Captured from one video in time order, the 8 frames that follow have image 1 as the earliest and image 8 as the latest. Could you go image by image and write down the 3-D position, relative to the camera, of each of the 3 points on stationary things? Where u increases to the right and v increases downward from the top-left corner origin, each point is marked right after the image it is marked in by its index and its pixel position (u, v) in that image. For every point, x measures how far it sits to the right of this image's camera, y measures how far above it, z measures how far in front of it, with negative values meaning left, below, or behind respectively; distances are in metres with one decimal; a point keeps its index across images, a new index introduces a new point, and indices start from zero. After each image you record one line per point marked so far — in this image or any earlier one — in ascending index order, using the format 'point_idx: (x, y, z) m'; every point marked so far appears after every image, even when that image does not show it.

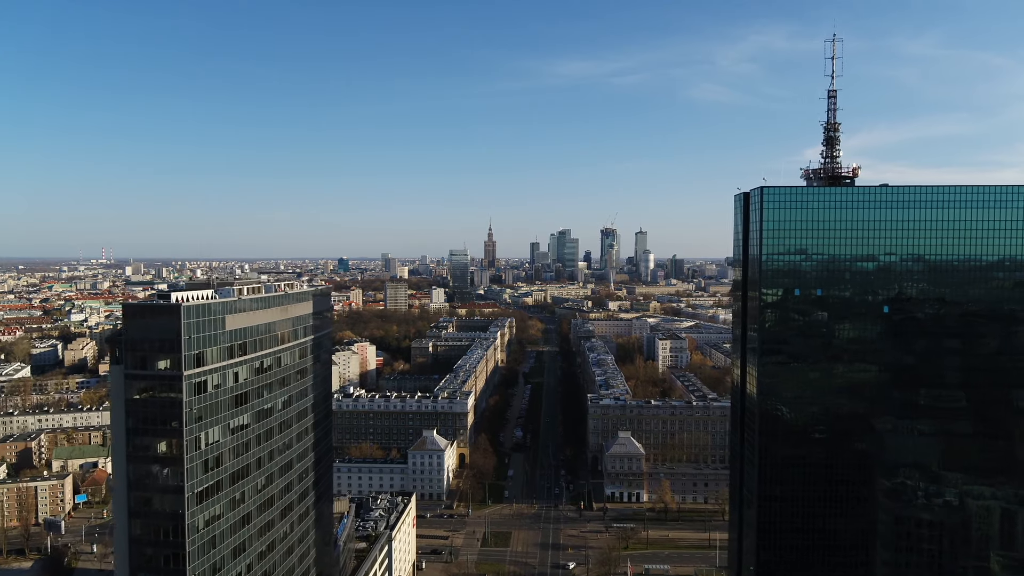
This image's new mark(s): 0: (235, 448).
0: (-7.0, -4.0, +16.4) m
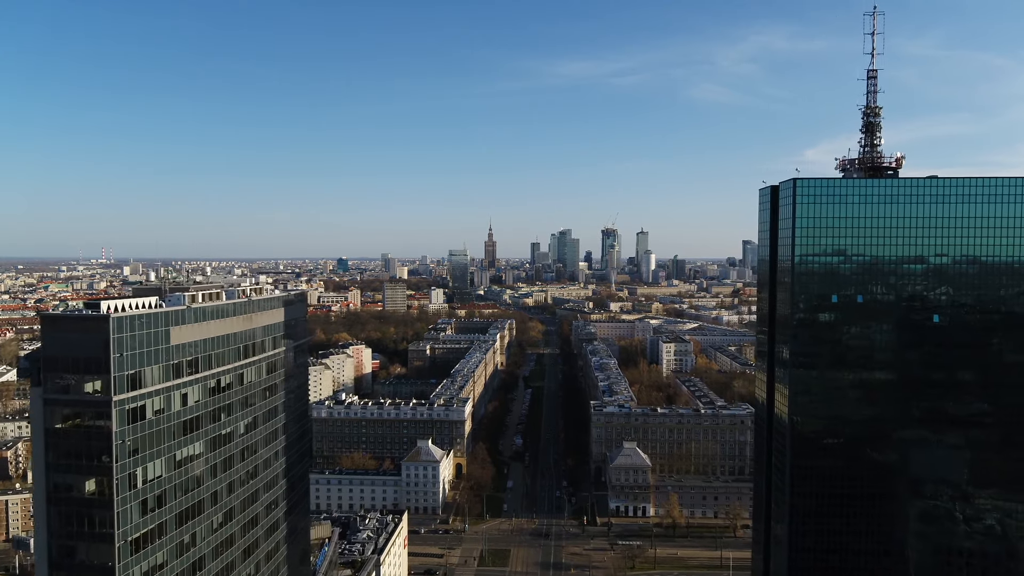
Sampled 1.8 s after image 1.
0: (-7.1, -4.2, +14.0) m
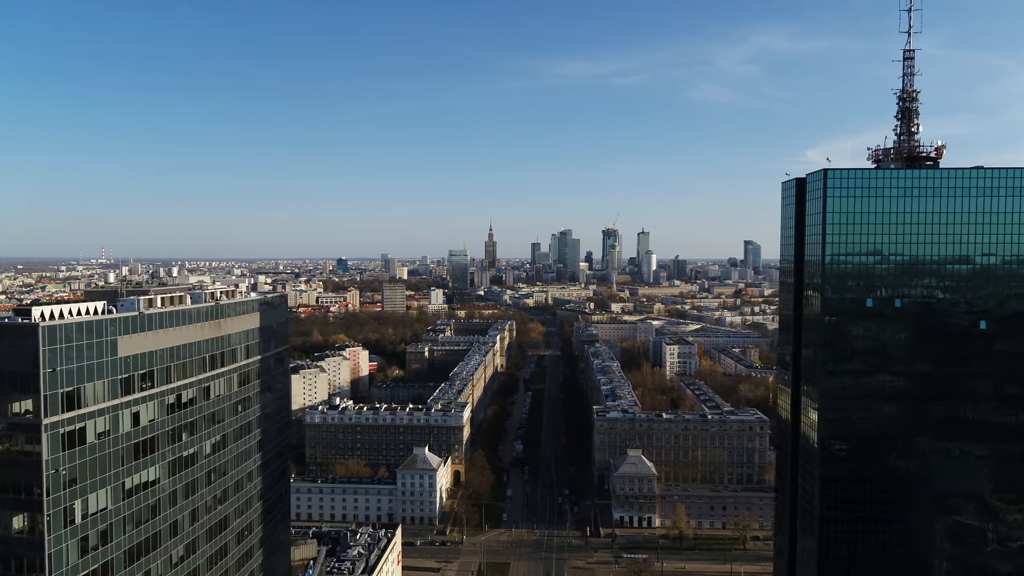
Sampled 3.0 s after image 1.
0: (-7.1, -4.2, +12.2) m
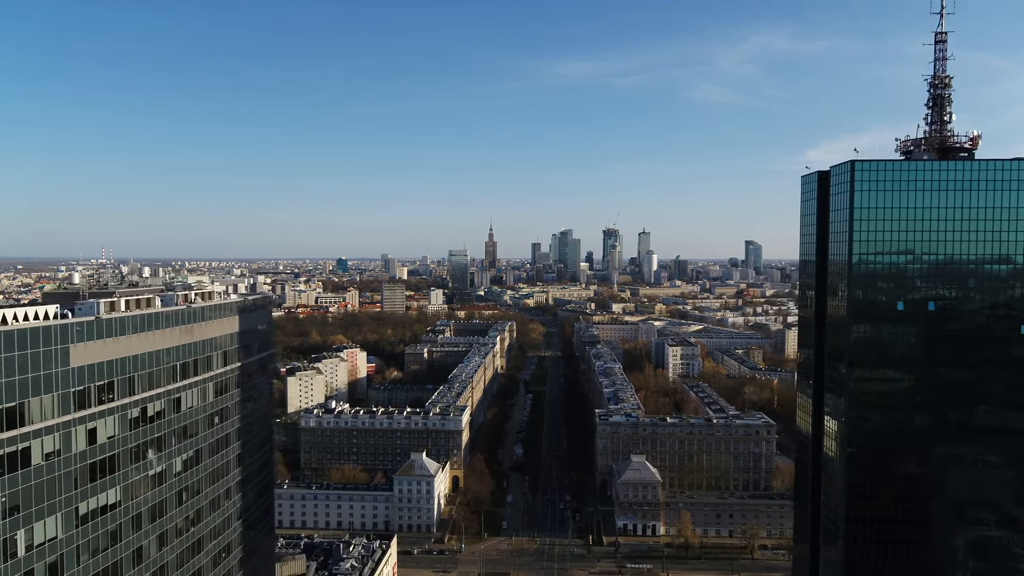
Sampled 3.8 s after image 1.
0: (-7.1, -4.3, +10.9) m
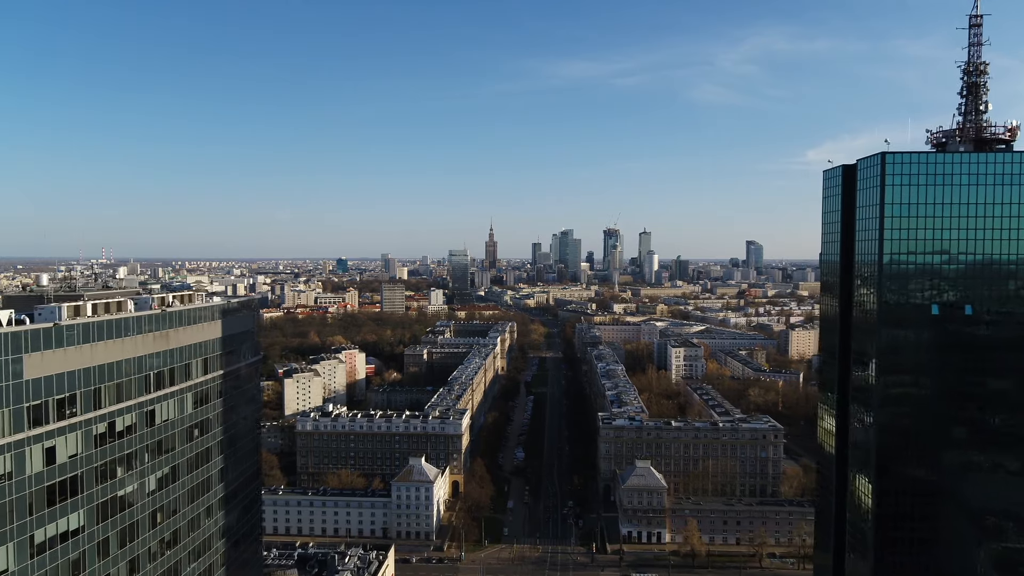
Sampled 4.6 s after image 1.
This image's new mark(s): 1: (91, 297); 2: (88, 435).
0: (-7.0, -4.3, +9.9) m
1: (-9.2, -0.2, +14.3) m
2: (-7.1, -2.5, +11.0) m
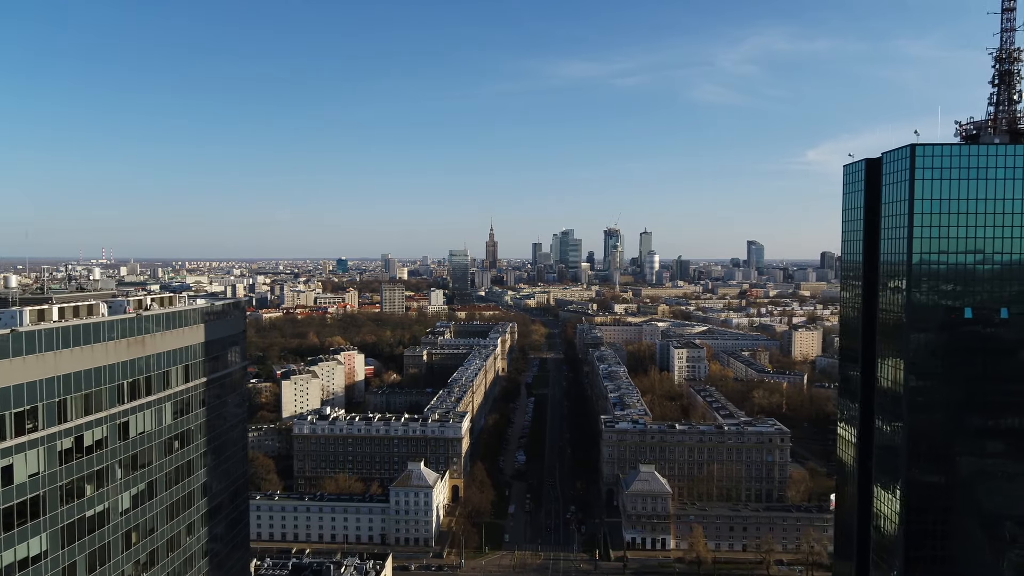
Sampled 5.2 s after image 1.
0: (-7.0, -4.3, +9.0) m
1: (-9.1, -0.2, +13.4) m
2: (-7.1, -2.5, +10.1) m
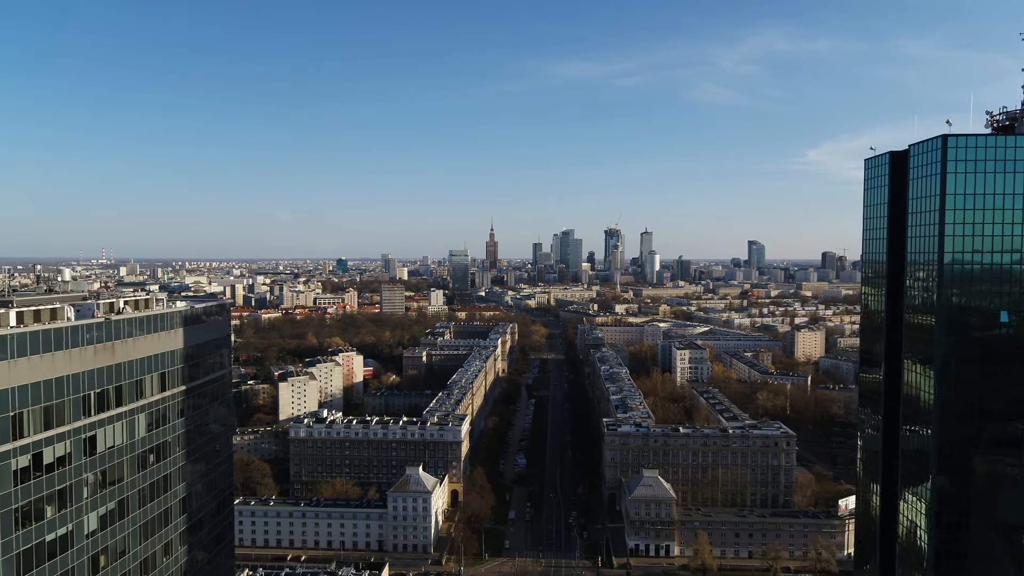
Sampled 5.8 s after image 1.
0: (-7.0, -4.4, +8.1) m
1: (-9.1, -0.3, +12.5) m
2: (-7.1, -2.5, +9.2) m
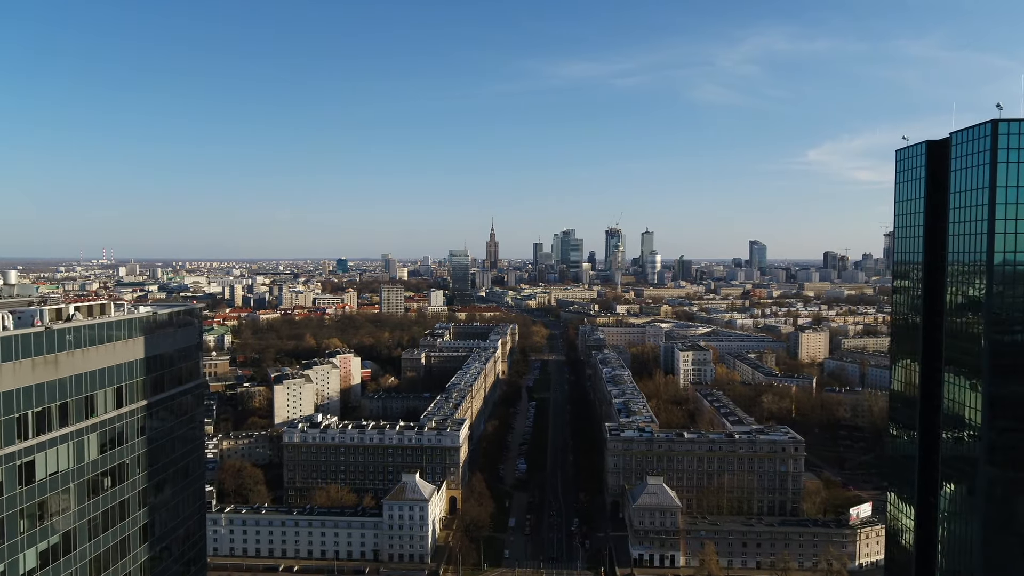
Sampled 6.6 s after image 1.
0: (-7.0, -4.5, +6.8) m
1: (-9.1, -0.3, +11.2) m
2: (-7.1, -2.6, +8.0) m
